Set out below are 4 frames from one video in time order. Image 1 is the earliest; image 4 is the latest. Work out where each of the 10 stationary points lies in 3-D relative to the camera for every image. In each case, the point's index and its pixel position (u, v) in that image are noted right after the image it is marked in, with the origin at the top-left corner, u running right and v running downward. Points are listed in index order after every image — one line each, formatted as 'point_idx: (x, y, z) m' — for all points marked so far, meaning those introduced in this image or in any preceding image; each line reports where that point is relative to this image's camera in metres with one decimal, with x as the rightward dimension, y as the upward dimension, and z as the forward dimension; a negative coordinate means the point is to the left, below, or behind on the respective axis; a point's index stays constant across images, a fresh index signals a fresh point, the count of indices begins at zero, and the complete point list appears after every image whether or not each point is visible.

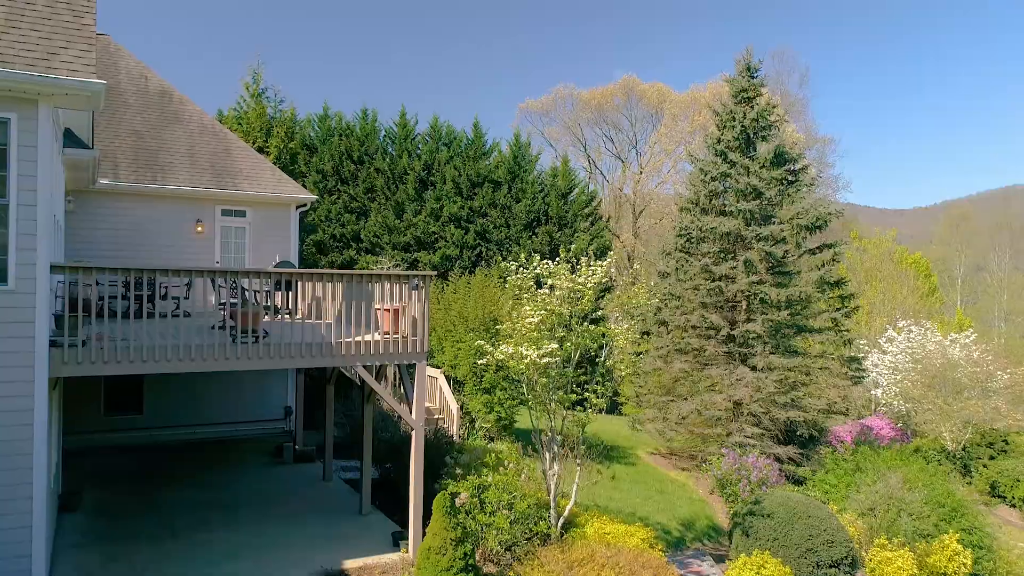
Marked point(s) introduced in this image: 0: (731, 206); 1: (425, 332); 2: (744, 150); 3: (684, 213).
0: (+3.6, +1.3, +12.6) m
1: (-0.7, -0.4, +6.5) m
2: (+3.9, +2.3, +13.0) m
3: (+3.0, +1.3, +13.6) m
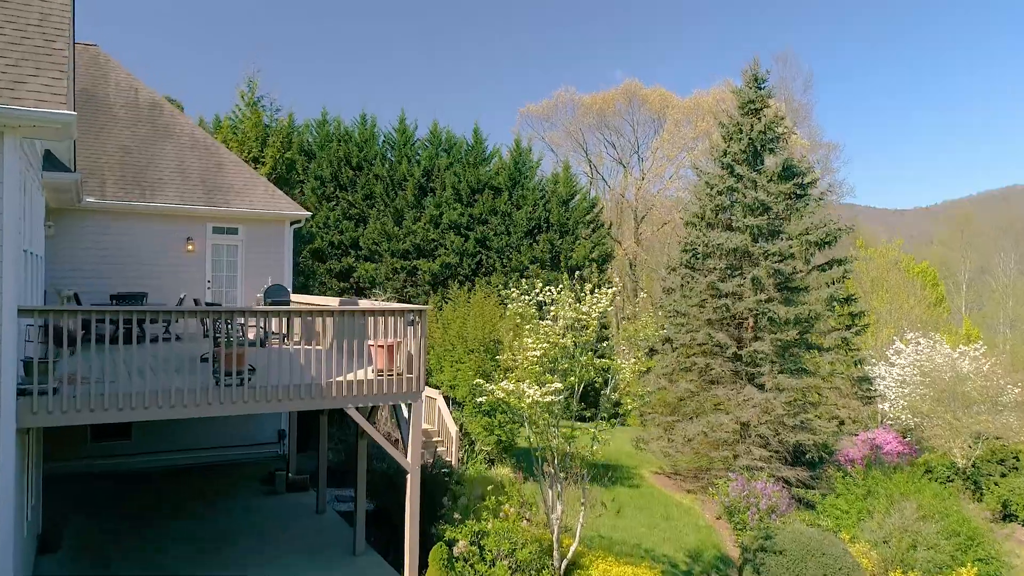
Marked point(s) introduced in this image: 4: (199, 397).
0: (+3.6, +1.1, +12.2) m
1: (-0.7, -0.7, +6.2) m
2: (+3.9, +2.1, +12.6) m
3: (+3.1, +1.0, +13.2) m
4: (-2.2, -0.8, +5.3) m
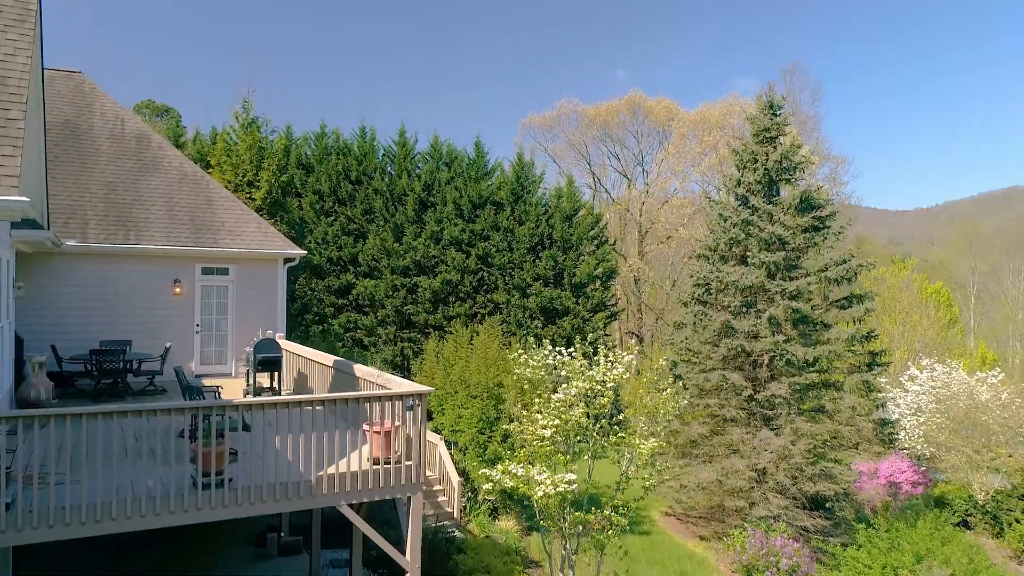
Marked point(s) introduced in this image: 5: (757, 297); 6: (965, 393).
0: (+3.7, +0.5, +11.7) m
1: (-0.7, -1.2, +5.6) m
2: (+4.0, +1.5, +12.1) m
3: (+3.1, +0.5, +12.7) m
4: (-2.1, -1.3, +4.8) m
5: (+3.8, -0.1, +11.8) m
6: (+9.8, -2.3, +16.7) m
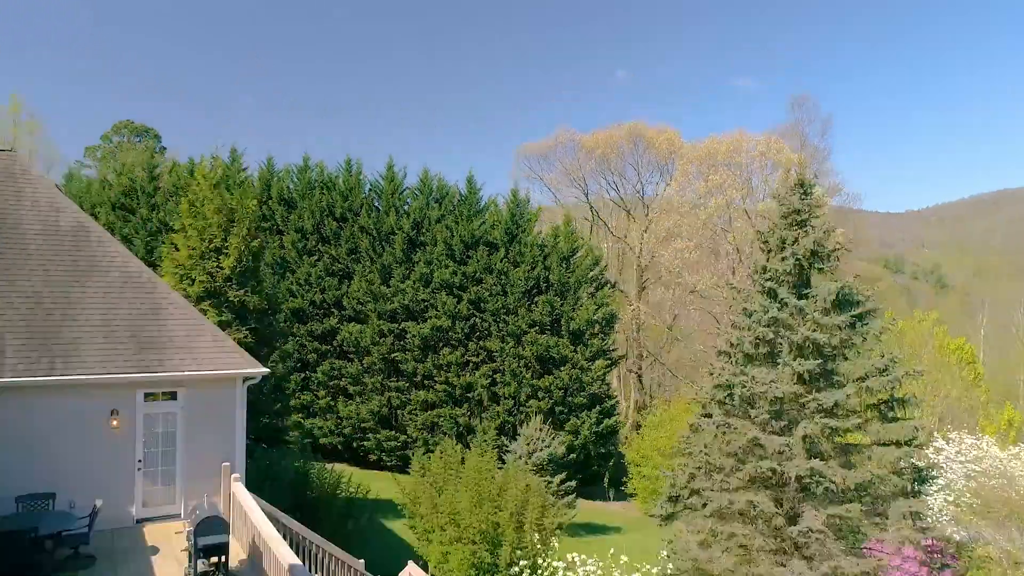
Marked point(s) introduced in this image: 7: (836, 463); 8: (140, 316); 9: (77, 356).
0: (+3.6, -1.0, +10.2) m
1: (-0.7, -2.7, +4.2) m
2: (+4.0, 0.0, +10.7) m
3: (+3.1, -1.0, +11.2) m
4: (-2.1, -2.8, +3.3) m
5: (+3.7, -1.6, +10.4) m
6: (+9.7, -3.8, +15.3) m
7: (+4.2, -2.3, +10.0) m
8: (-4.3, -0.3, +9.0) m
9: (-4.6, -0.7, +8.2) m
